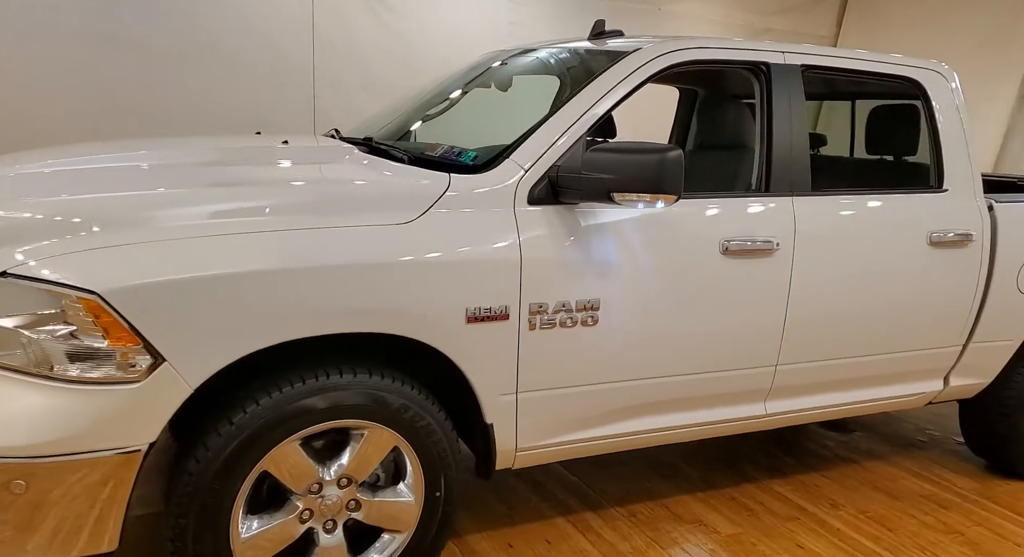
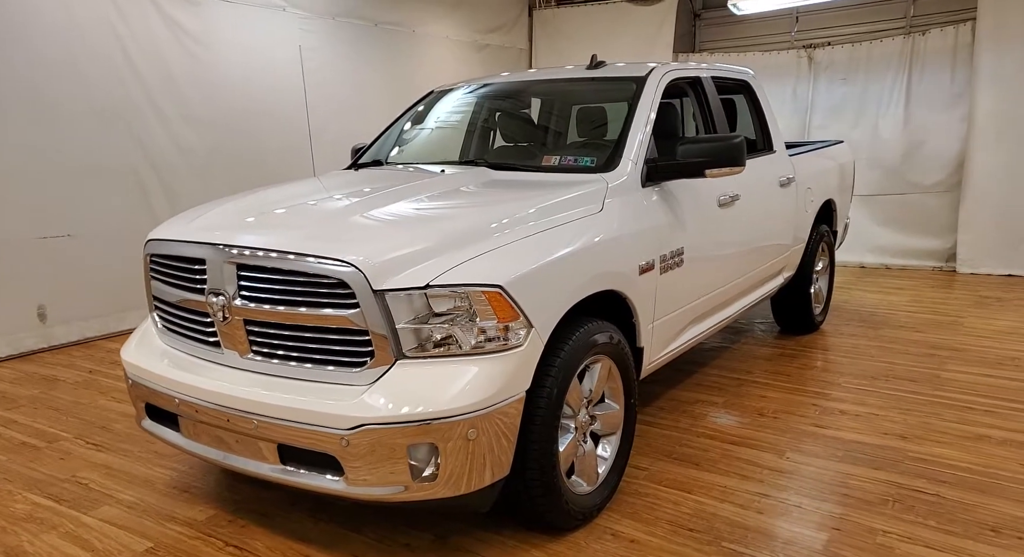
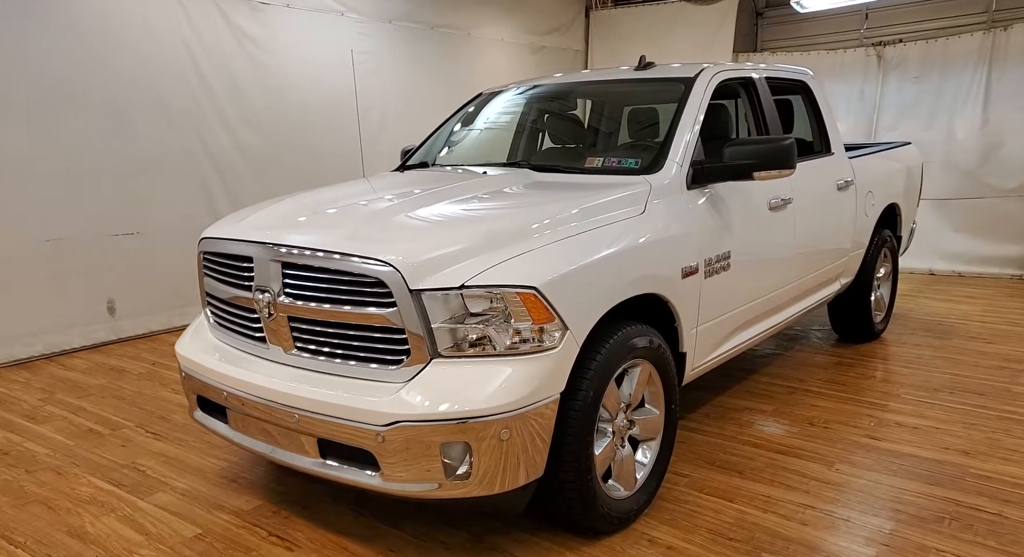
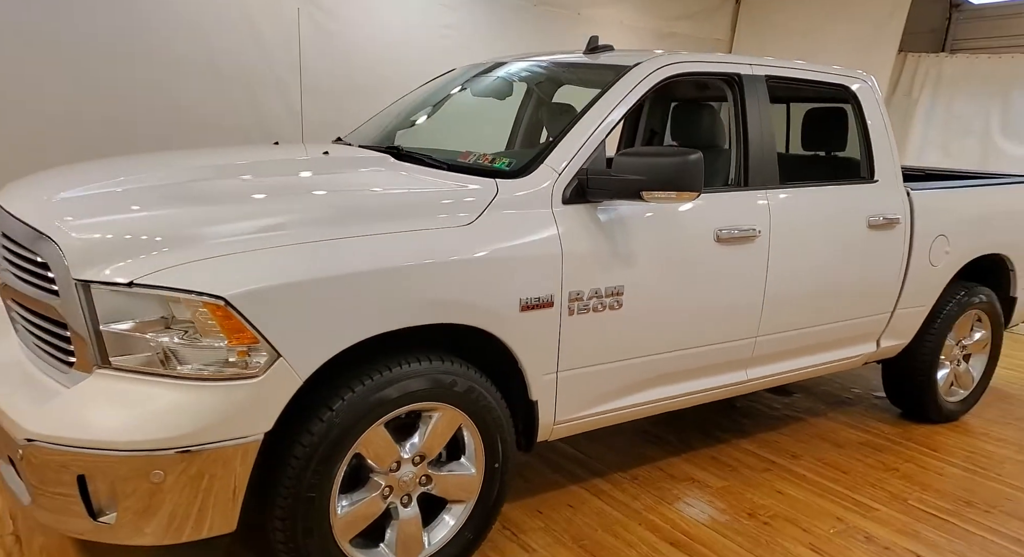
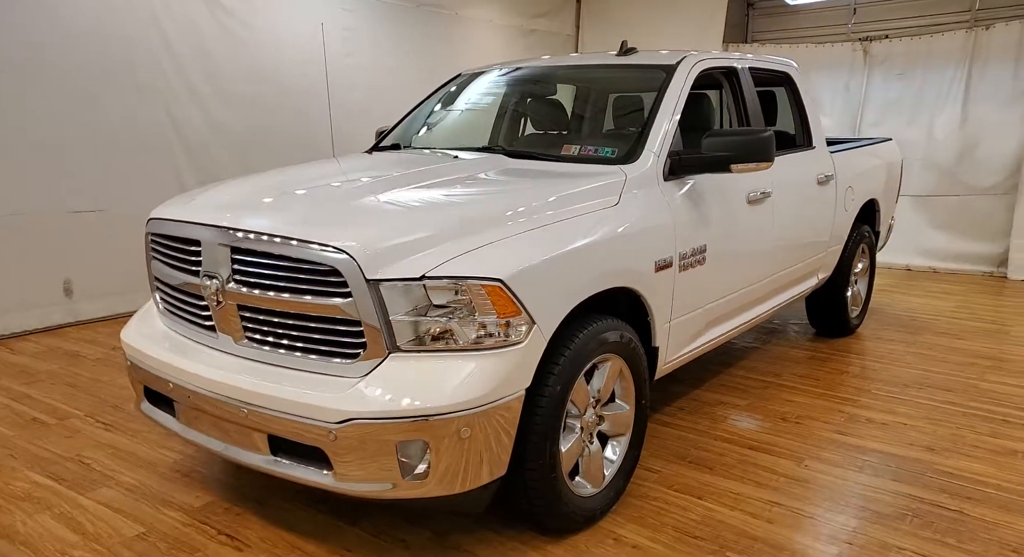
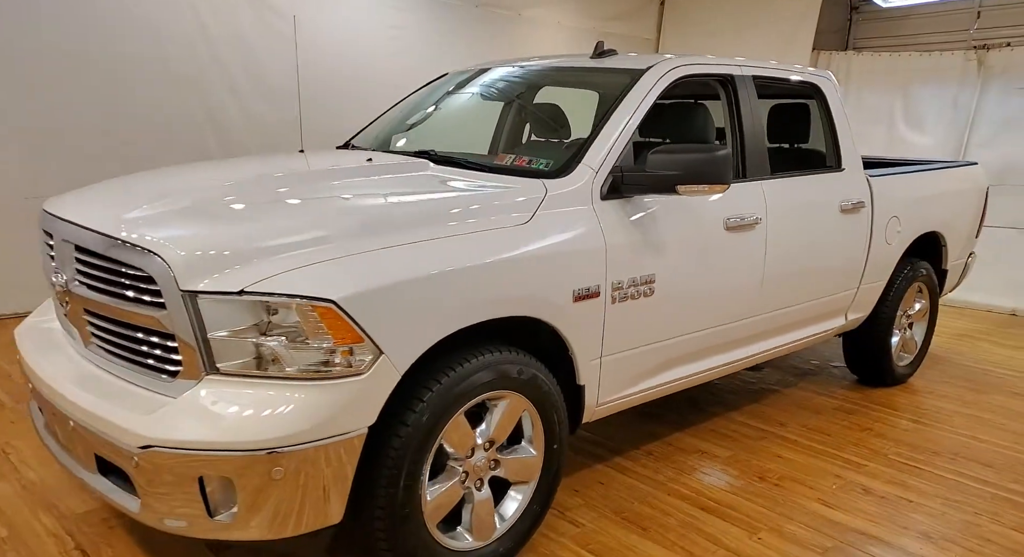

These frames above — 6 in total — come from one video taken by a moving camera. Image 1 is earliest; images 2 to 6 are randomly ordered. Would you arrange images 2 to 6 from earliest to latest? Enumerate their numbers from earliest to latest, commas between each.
4, 6, 5, 2, 3
